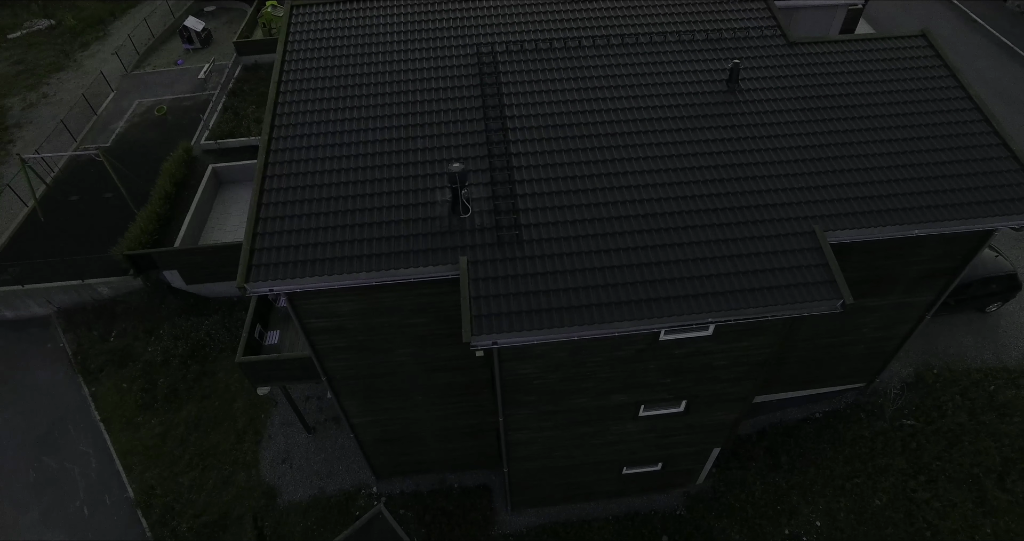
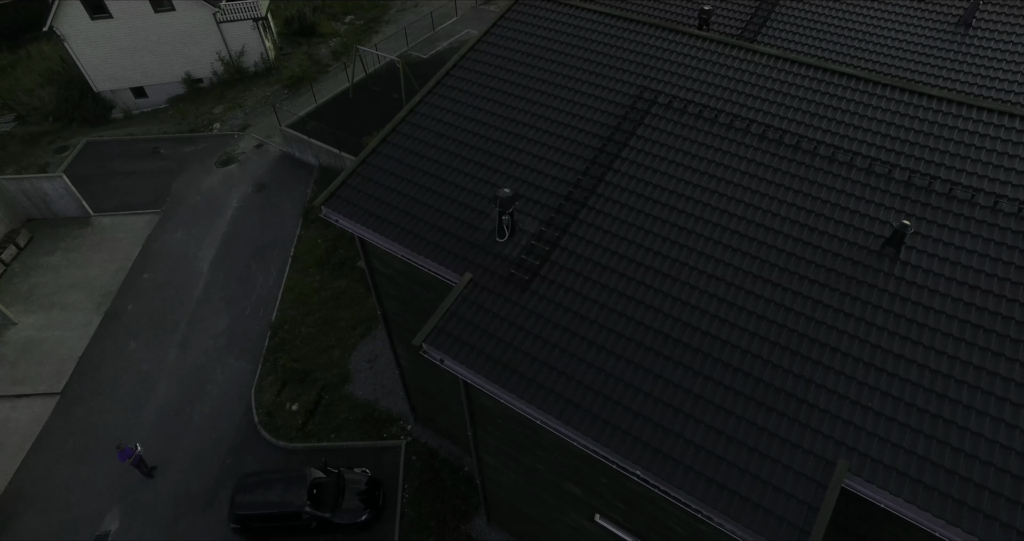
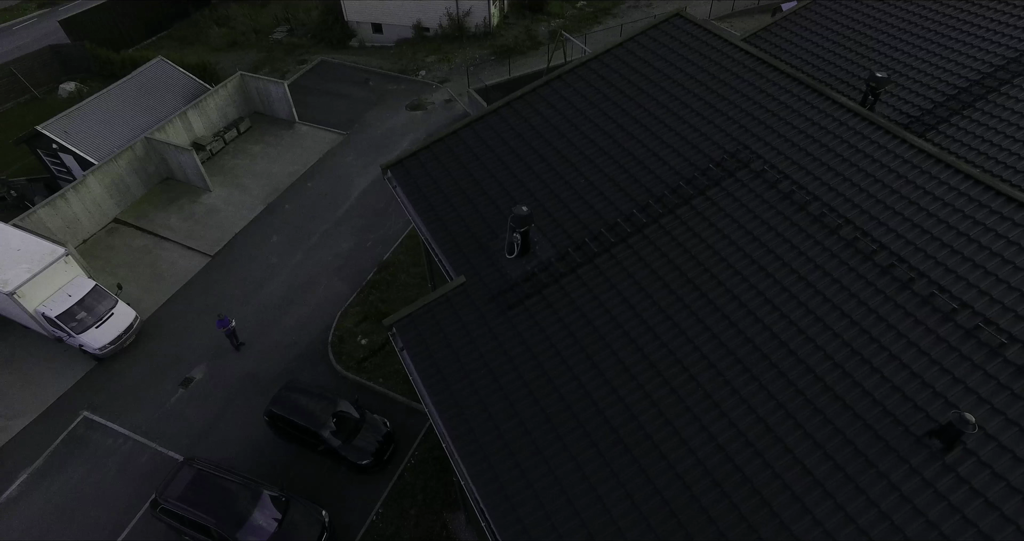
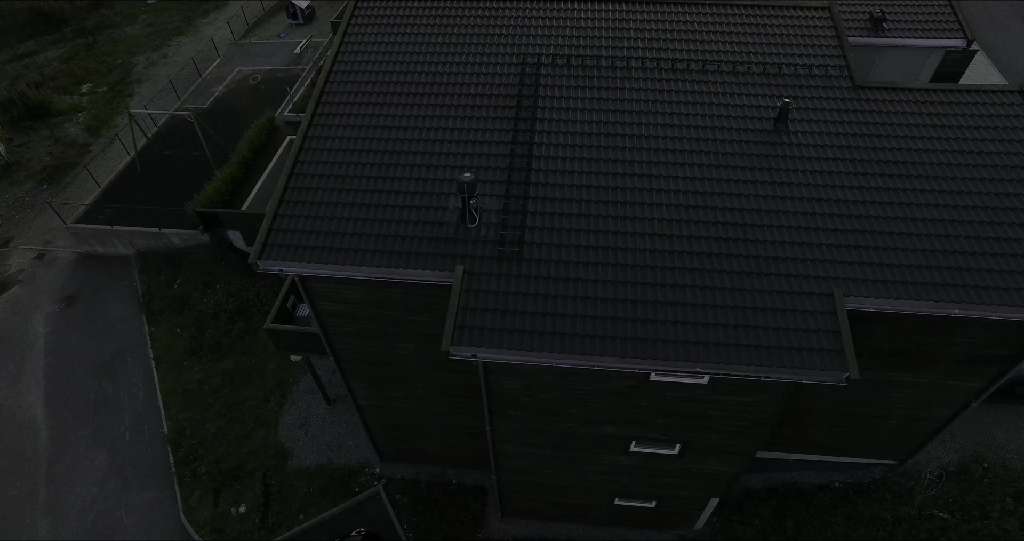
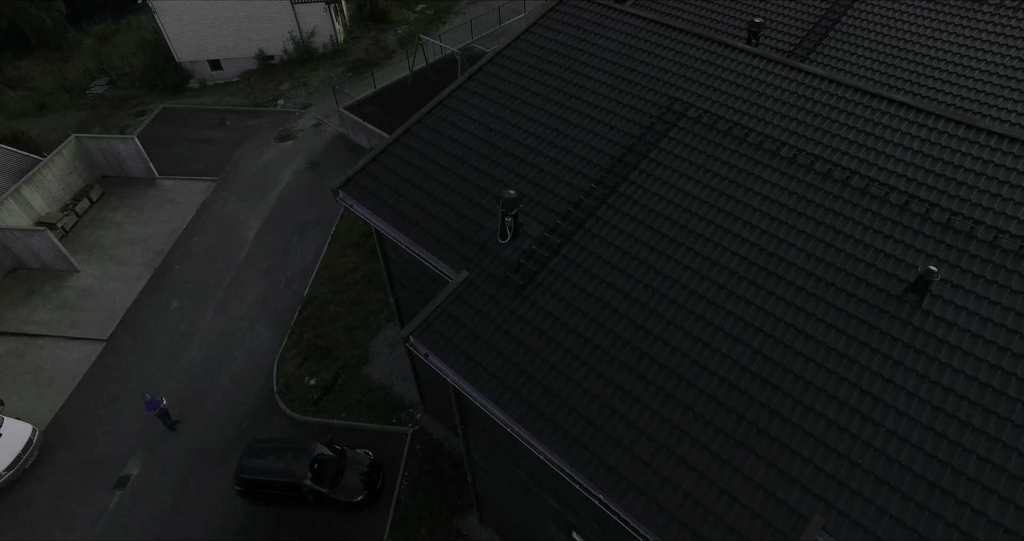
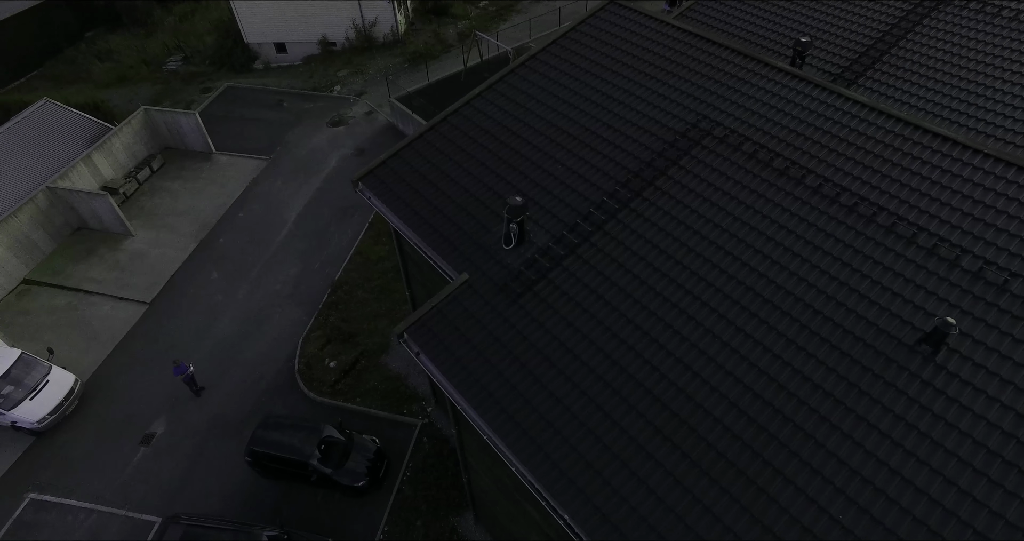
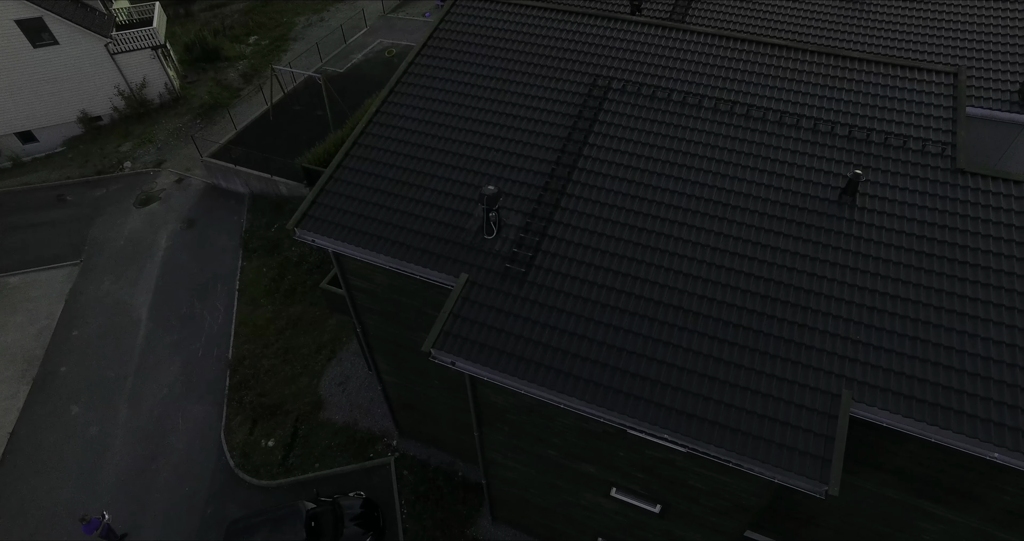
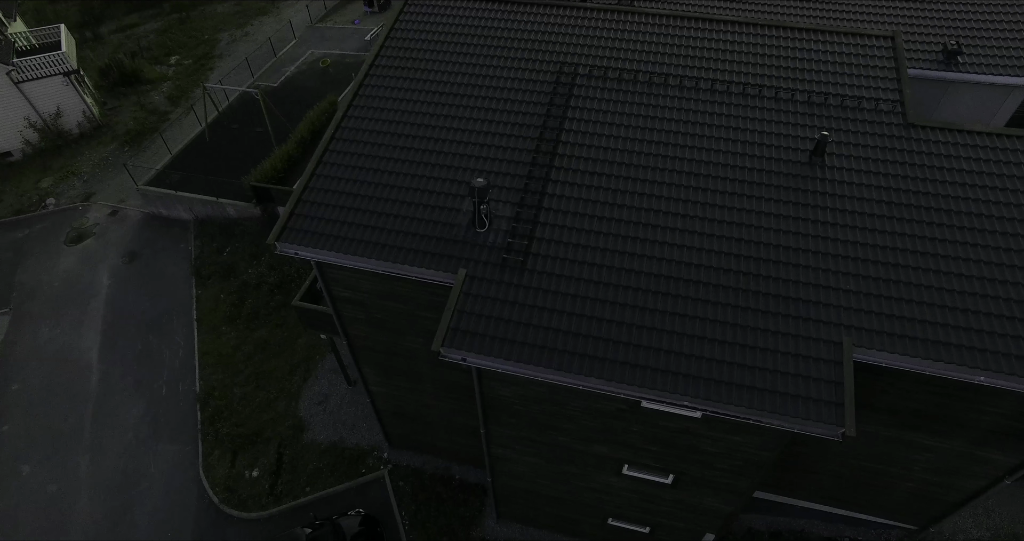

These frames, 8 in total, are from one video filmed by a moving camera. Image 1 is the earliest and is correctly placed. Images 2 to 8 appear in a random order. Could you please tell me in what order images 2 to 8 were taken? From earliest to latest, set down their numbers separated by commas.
4, 8, 7, 2, 5, 6, 3
